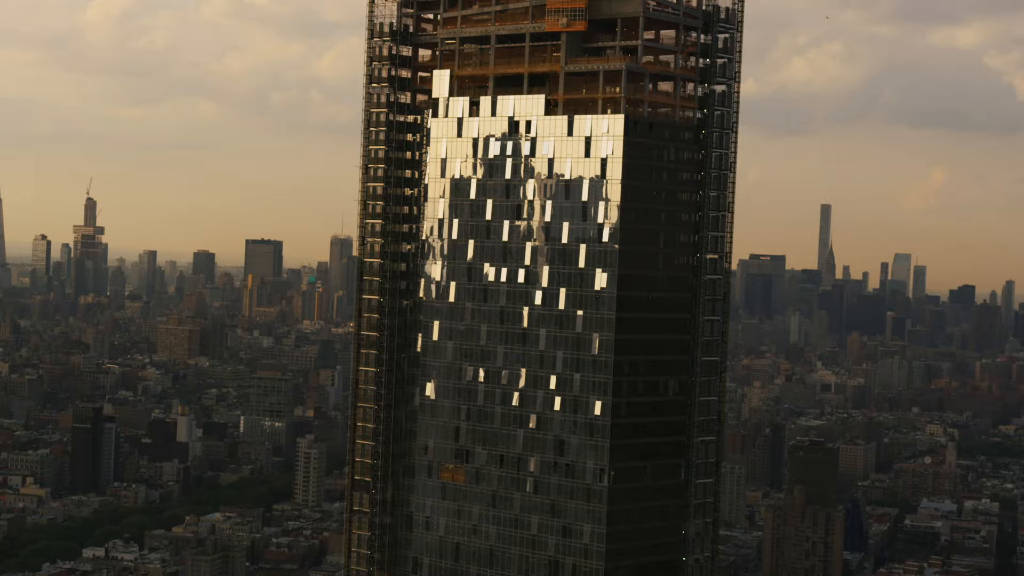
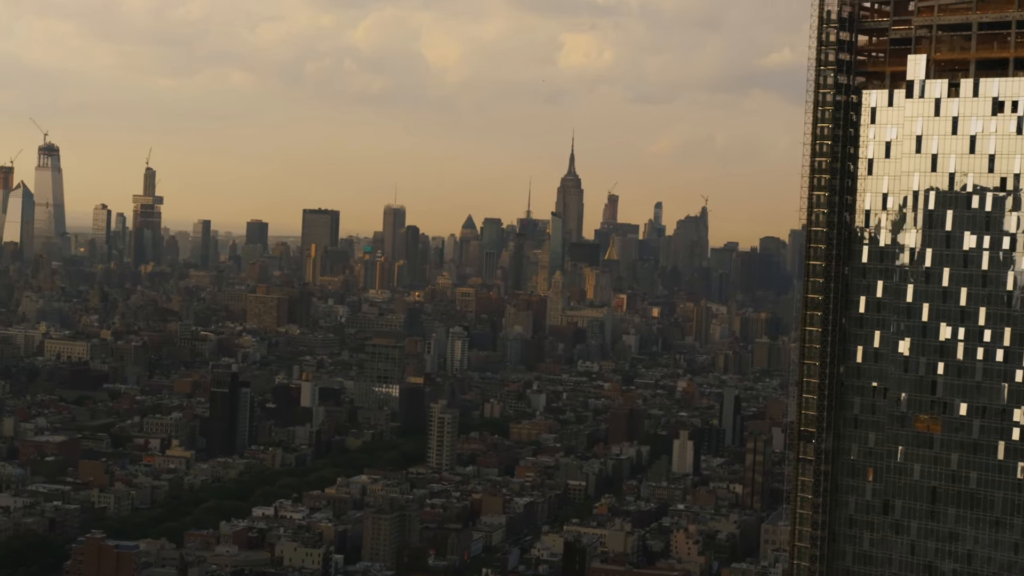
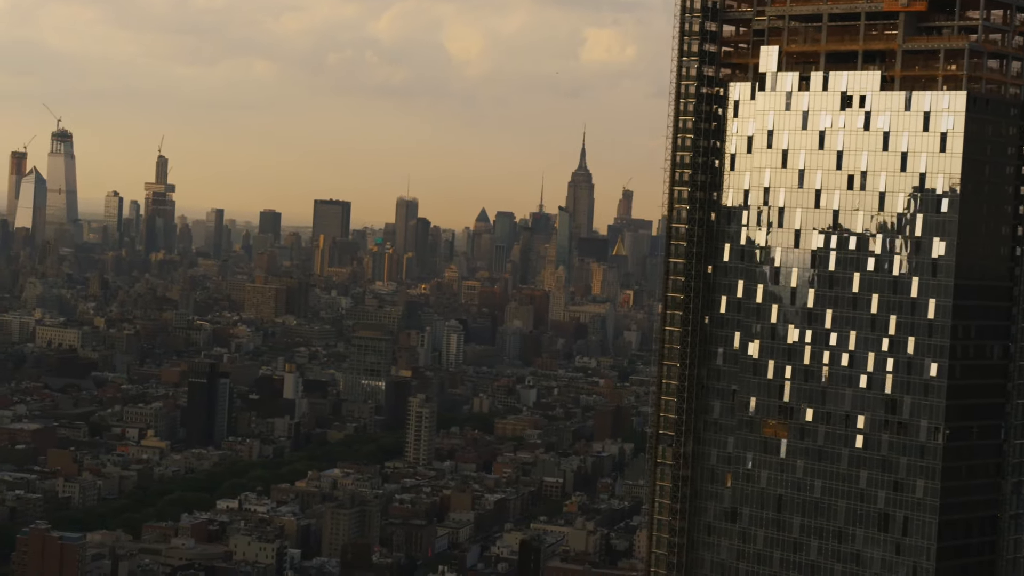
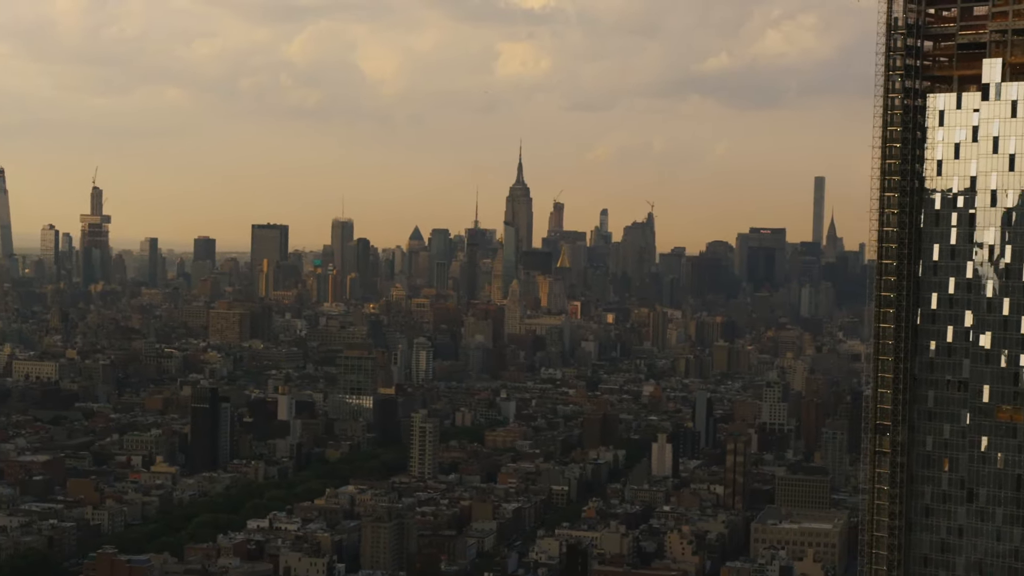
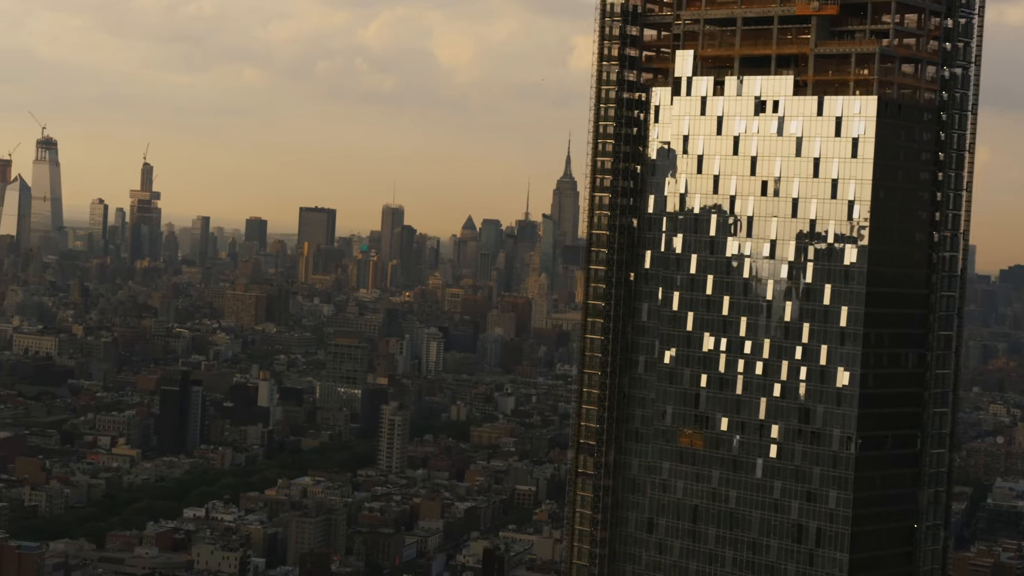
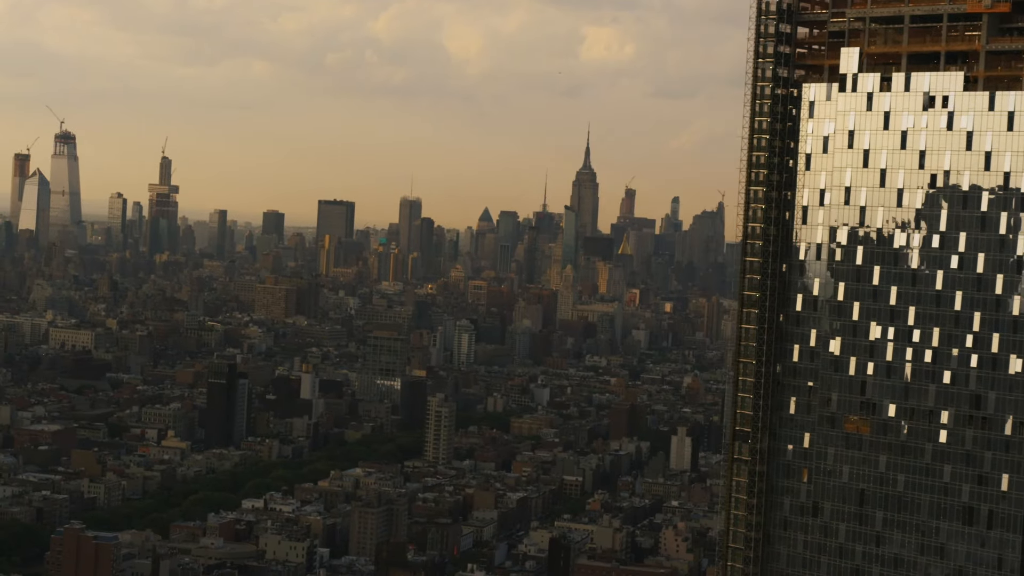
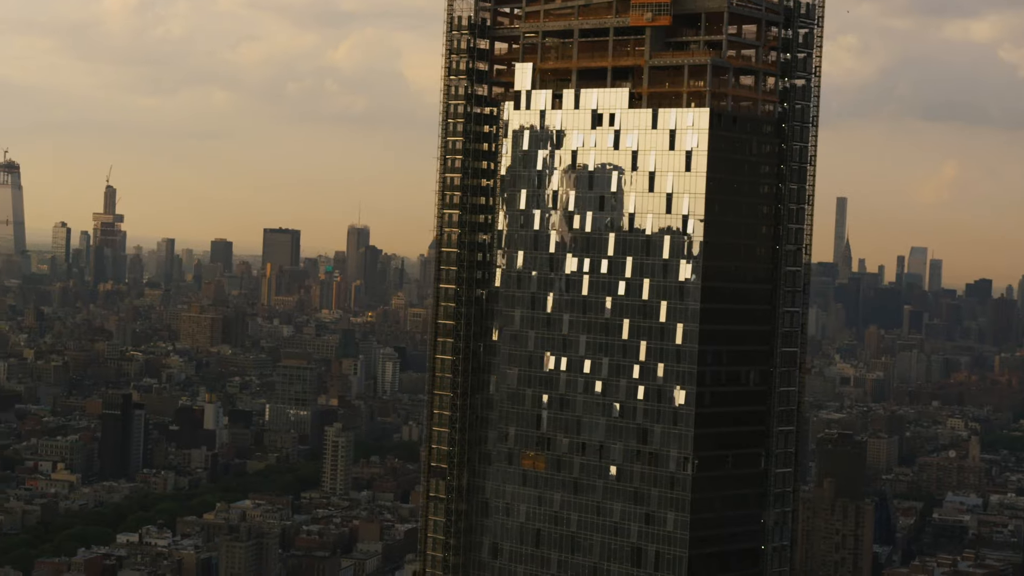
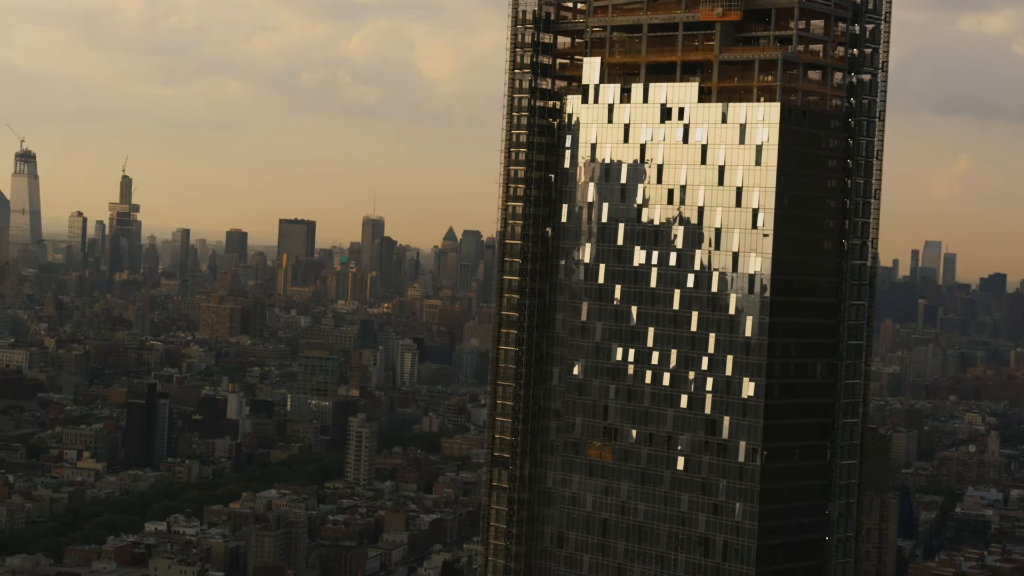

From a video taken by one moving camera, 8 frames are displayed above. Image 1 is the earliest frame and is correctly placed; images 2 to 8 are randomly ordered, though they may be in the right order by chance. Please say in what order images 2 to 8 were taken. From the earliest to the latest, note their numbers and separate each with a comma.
7, 8, 5, 3, 6, 2, 4
